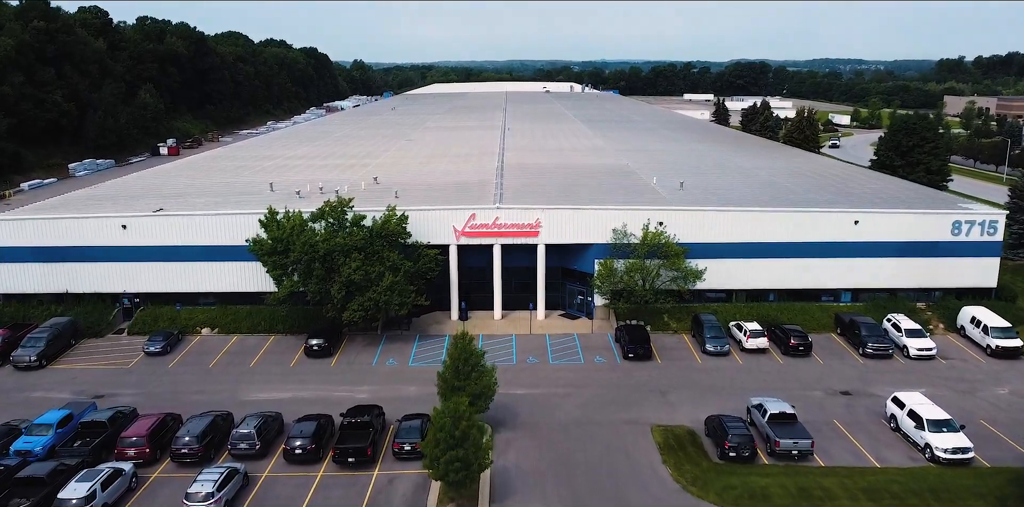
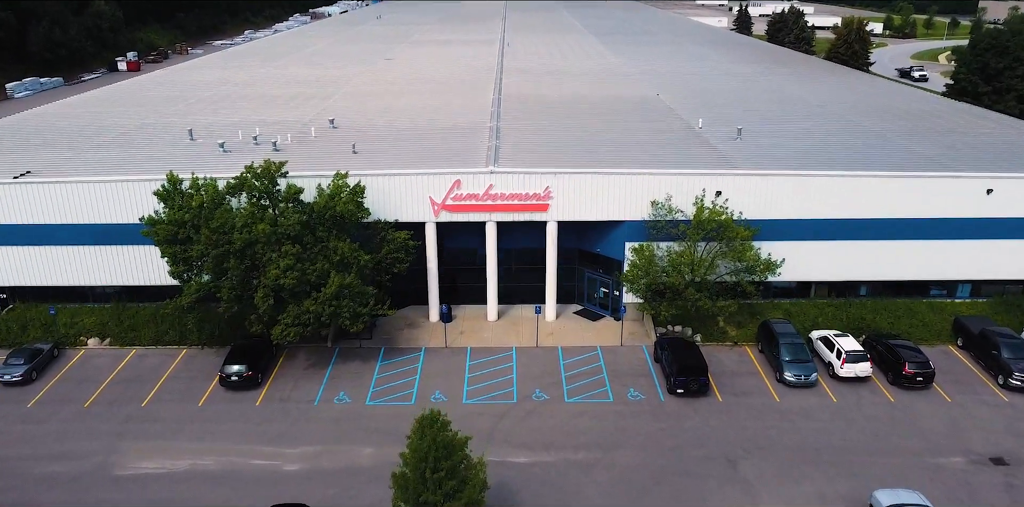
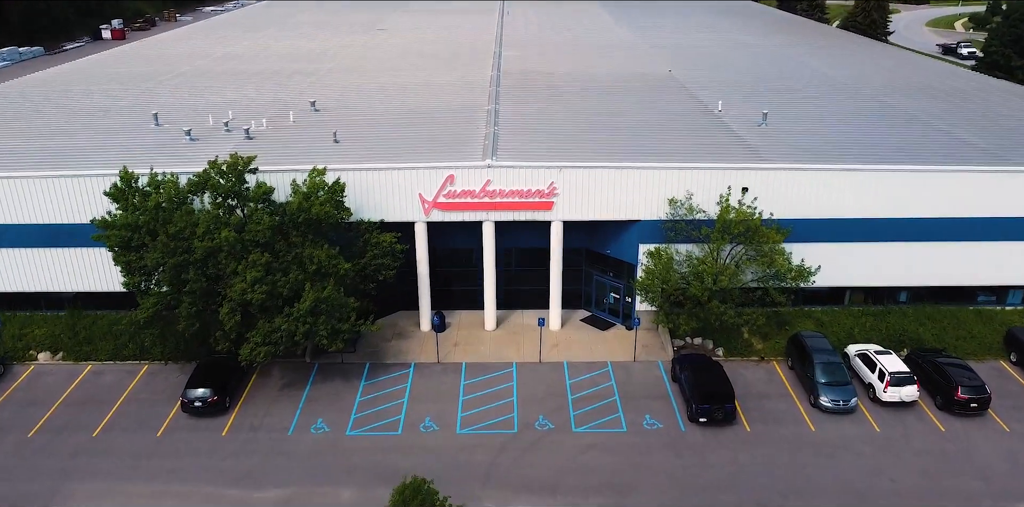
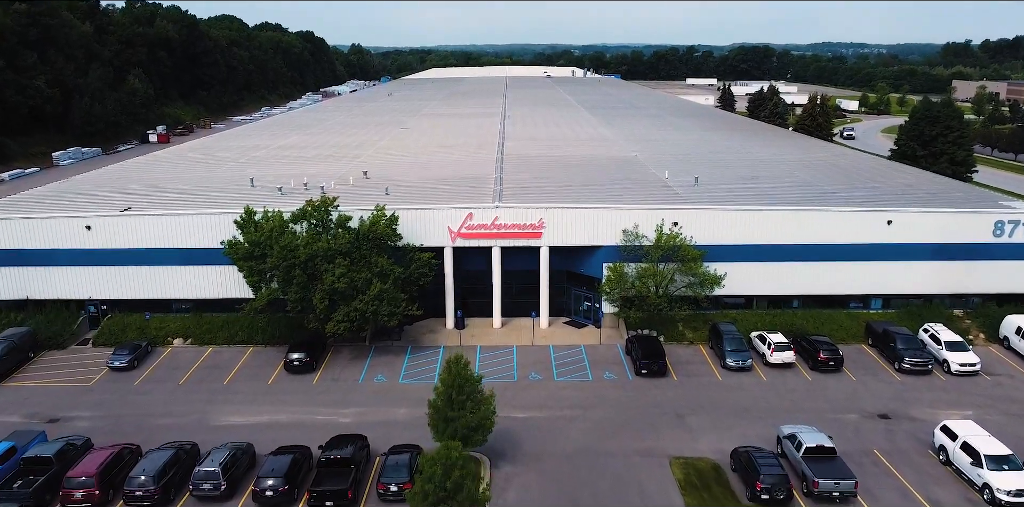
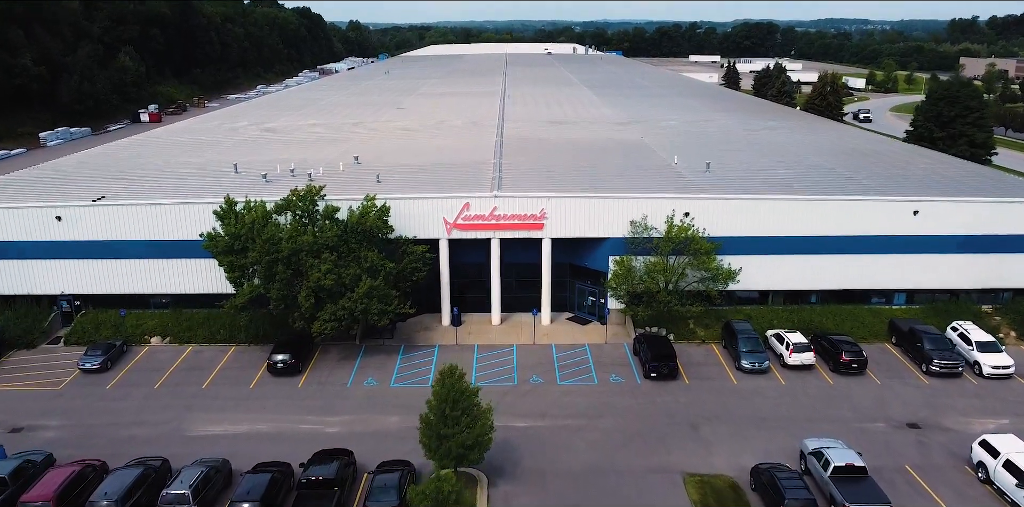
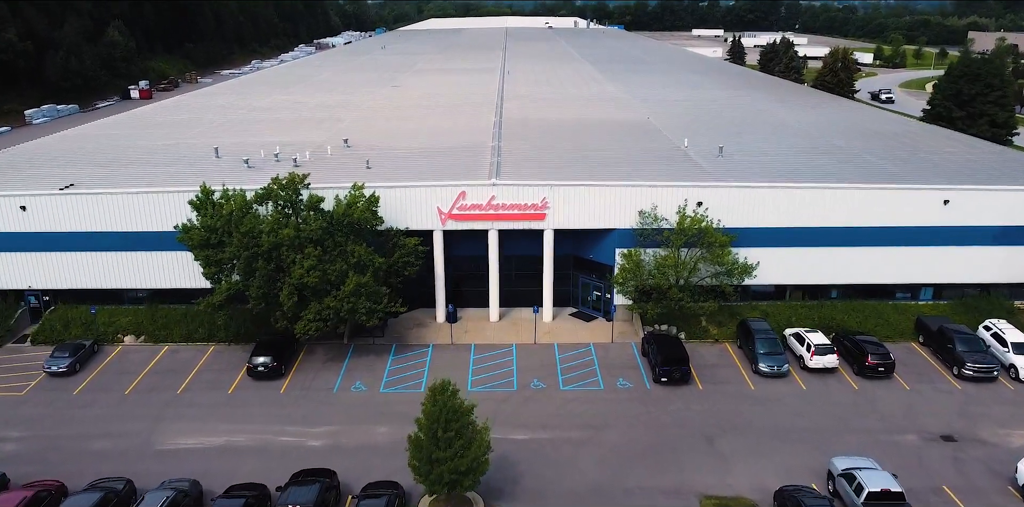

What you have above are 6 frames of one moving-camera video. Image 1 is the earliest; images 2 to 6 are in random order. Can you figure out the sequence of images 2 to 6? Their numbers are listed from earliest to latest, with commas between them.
4, 5, 6, 2, 3
